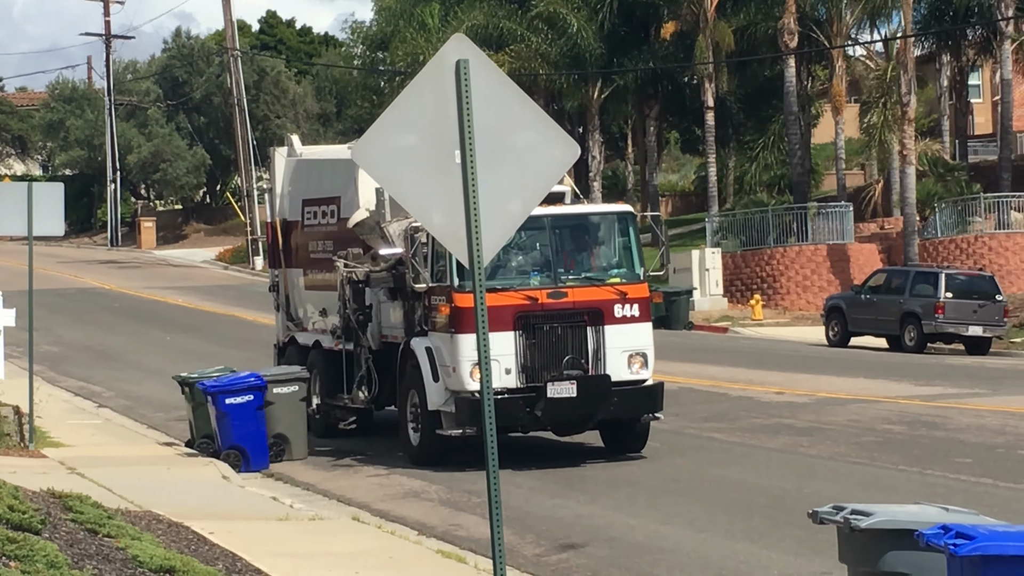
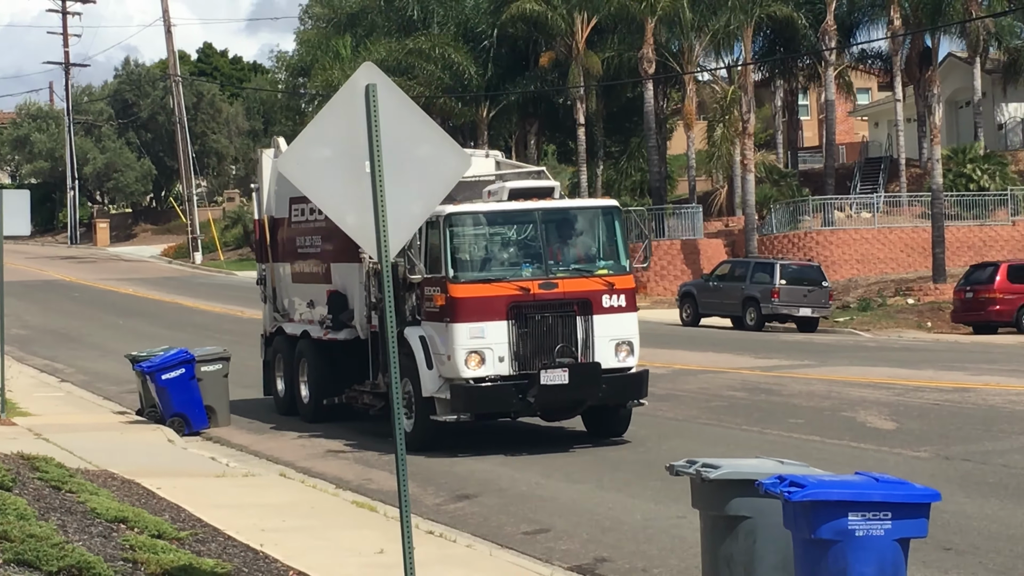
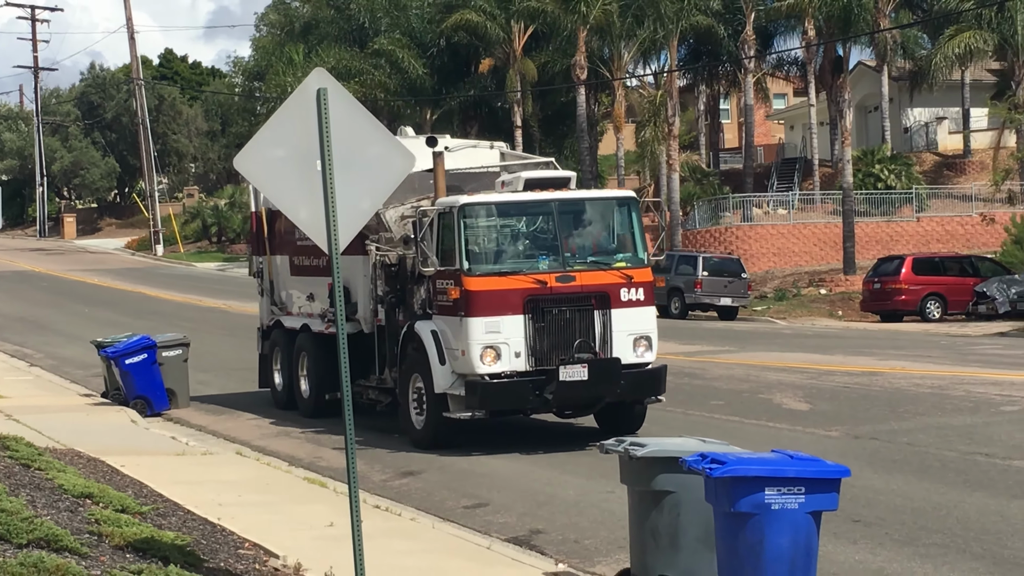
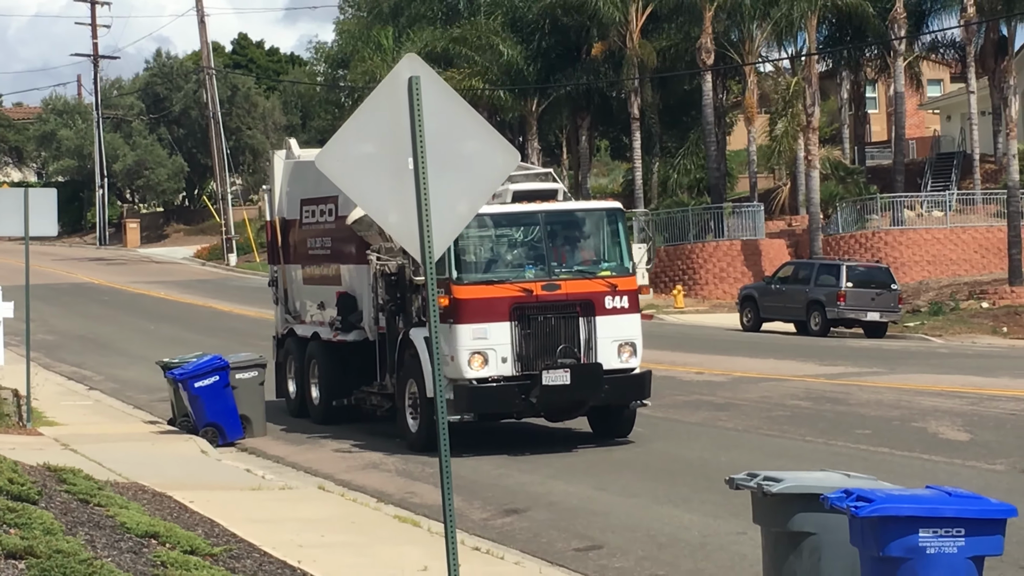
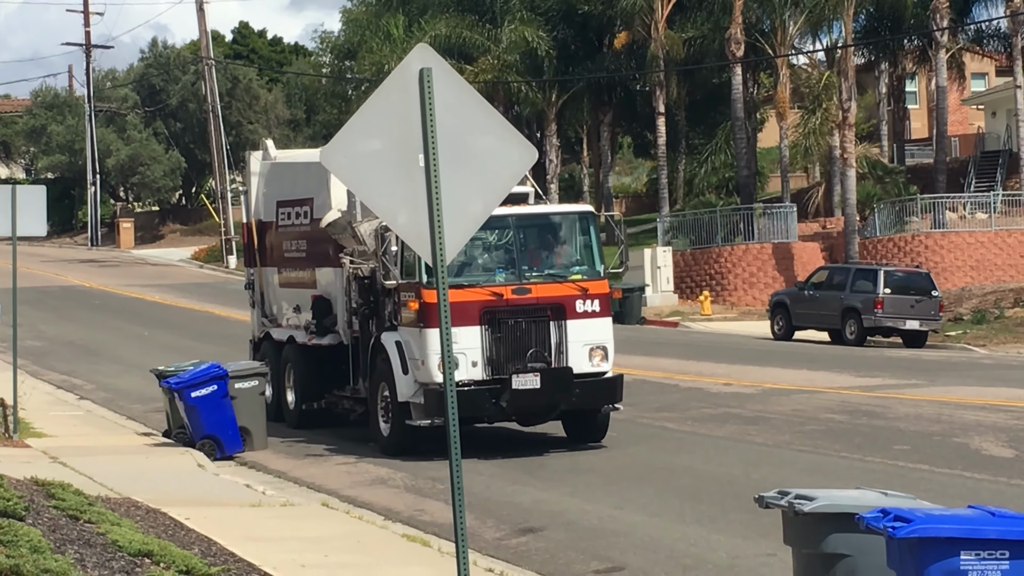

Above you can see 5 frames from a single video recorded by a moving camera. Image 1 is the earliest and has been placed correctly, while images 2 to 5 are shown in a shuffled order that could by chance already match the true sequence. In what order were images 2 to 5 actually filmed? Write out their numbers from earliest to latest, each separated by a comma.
5, 4, 2, 3
